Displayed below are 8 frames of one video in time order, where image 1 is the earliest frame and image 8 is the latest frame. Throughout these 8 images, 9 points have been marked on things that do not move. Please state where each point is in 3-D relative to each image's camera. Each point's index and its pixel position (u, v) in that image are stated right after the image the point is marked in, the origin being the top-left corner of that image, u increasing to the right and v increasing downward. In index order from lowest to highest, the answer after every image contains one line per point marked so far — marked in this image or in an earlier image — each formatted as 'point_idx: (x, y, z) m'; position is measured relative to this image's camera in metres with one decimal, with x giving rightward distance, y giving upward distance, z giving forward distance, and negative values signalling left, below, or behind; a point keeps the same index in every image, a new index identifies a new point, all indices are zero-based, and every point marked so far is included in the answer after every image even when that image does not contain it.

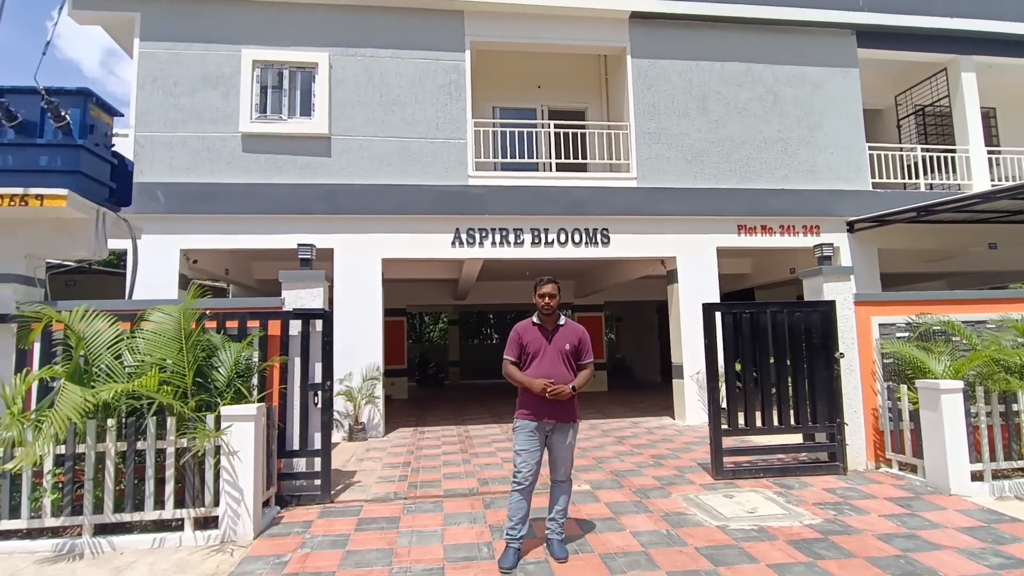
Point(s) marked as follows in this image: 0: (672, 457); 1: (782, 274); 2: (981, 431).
0: (+1.9, -2.0, +7.0) m
1: (+5.5, +0.3, +12.2) m
2: (+4.4, -1.3, +5.6) m
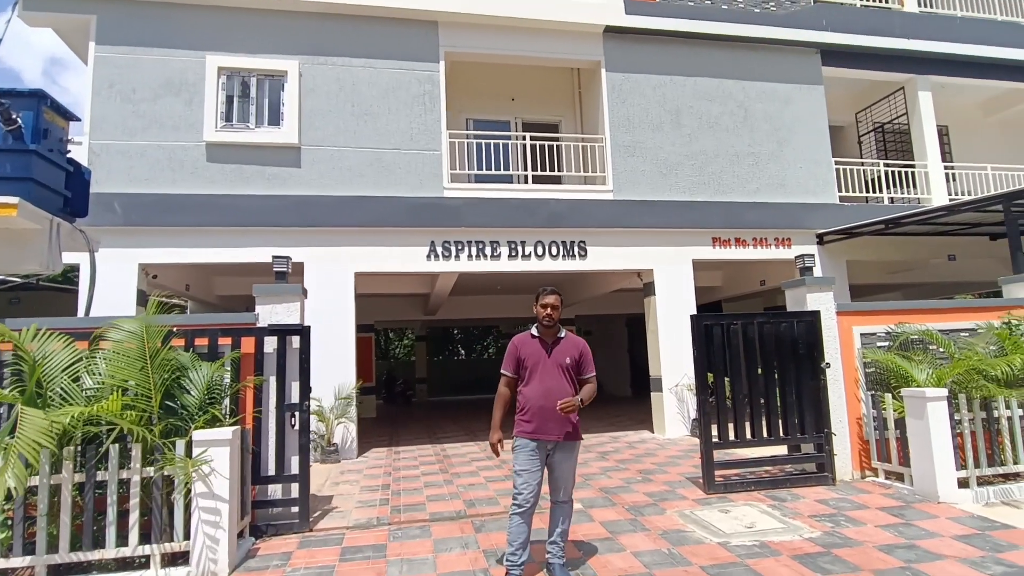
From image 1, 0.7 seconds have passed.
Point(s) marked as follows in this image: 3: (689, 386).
0: (+1.7, -2.1, +6.9) m
1: (+5.0, 0.0, +12.4) m
2: (+4.3, -1.4, +5.6) m
3: (+2.9, -1.6, +9.6) m
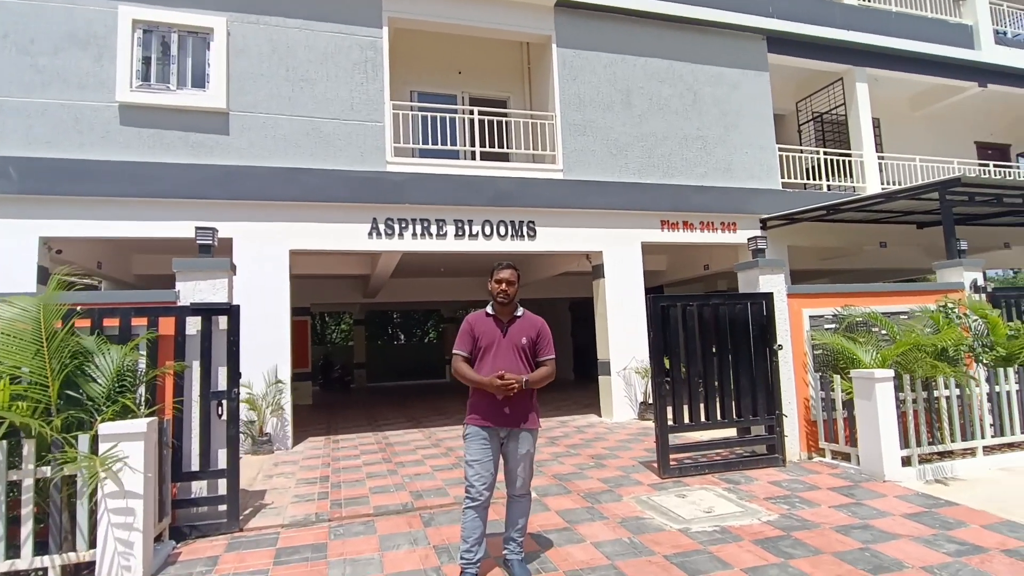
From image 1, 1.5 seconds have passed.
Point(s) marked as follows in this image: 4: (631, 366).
0: (+1.1, -1.9, +6.8) m
1: (+3.9, +0.4, +12.5) m
2: (+3.9, -1.2, +5.8) m
3: (+2.0, -1.3, +9.6) m
4: (+1.9, -1.3, +9.6) m
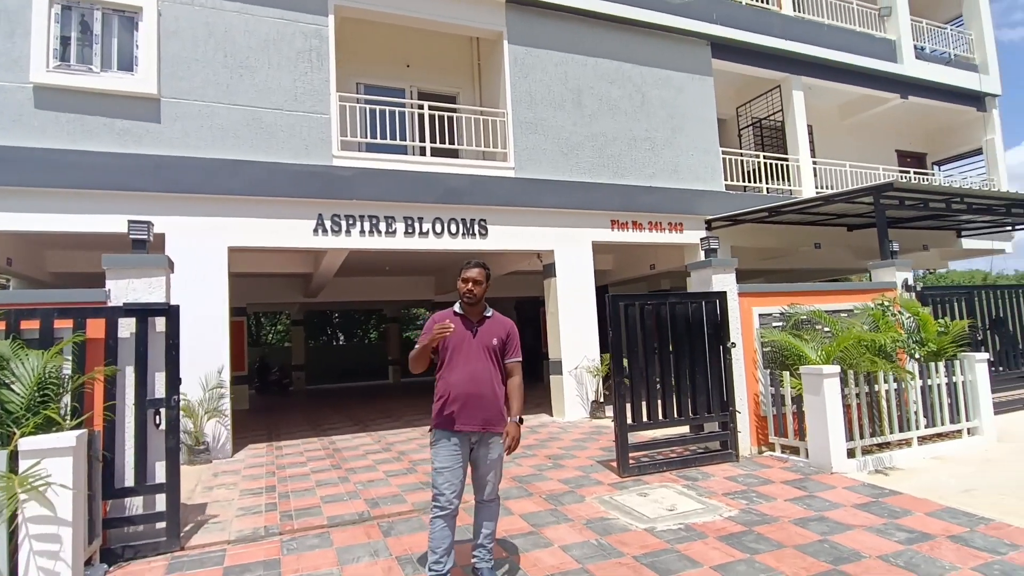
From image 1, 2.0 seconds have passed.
0: (+0.6, -1.9, +6.8) m
1: (+2.8, +0.4, +12.7) m
2: (+3.4, -1.2, +6.0) m
3: (+1.2, -1.3, +9.6) m
4: (+1.1, -1.2, +9.6) m
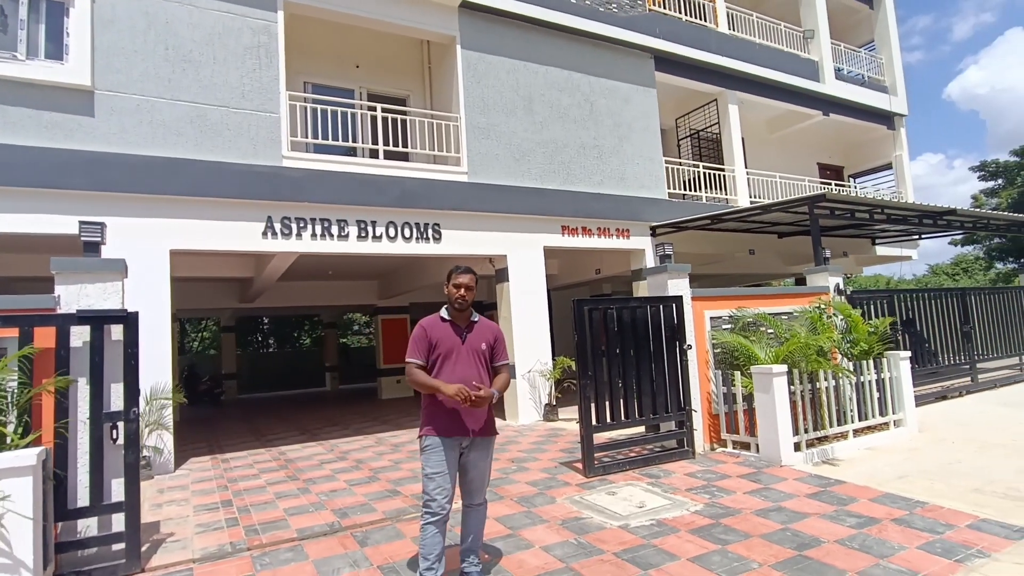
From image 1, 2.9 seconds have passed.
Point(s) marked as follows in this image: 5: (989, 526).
0: (+0.2, -2.0, +6.8) m
1: (+1.6, +0.3, +13.0) m
2: (+3.1, -1.3, +6.4) m
3: (+0.5, -1.4, +9.8) m
4: (+0.4, -1.3, +9.8) m
5: (+3.5, -1.8, +4.4) m
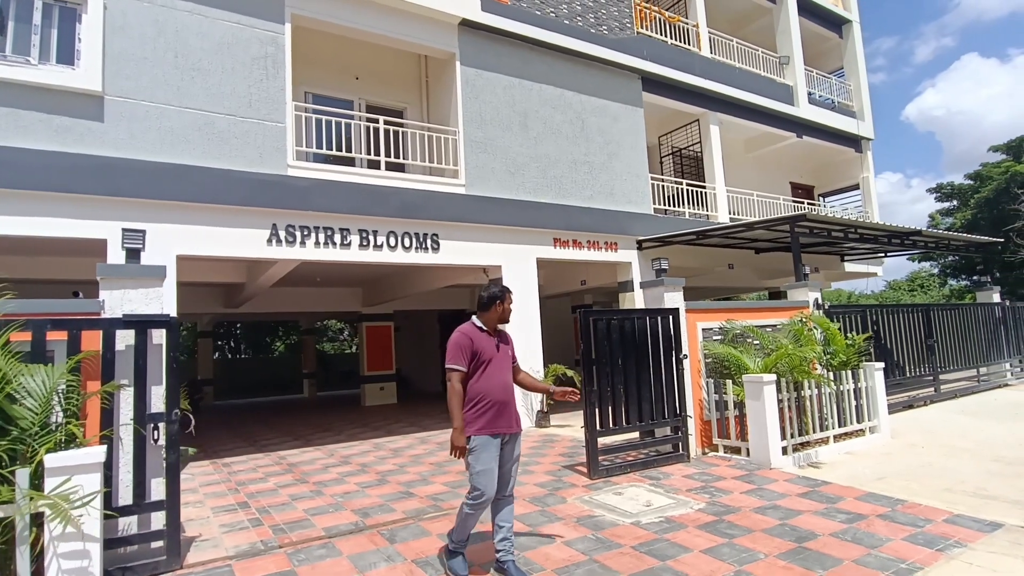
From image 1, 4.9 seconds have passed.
0: (+0.2, -2.1, +7.1) m
1: (+1.4, +0.1, +13.4) m
2: (+3.1, -1.4, +6.8) m
3: (+0.4, -1.5, +10.1) m
4: (+0.3, -1.5, +10.0) m
5: (+3.7, -1.9, +4.9) m
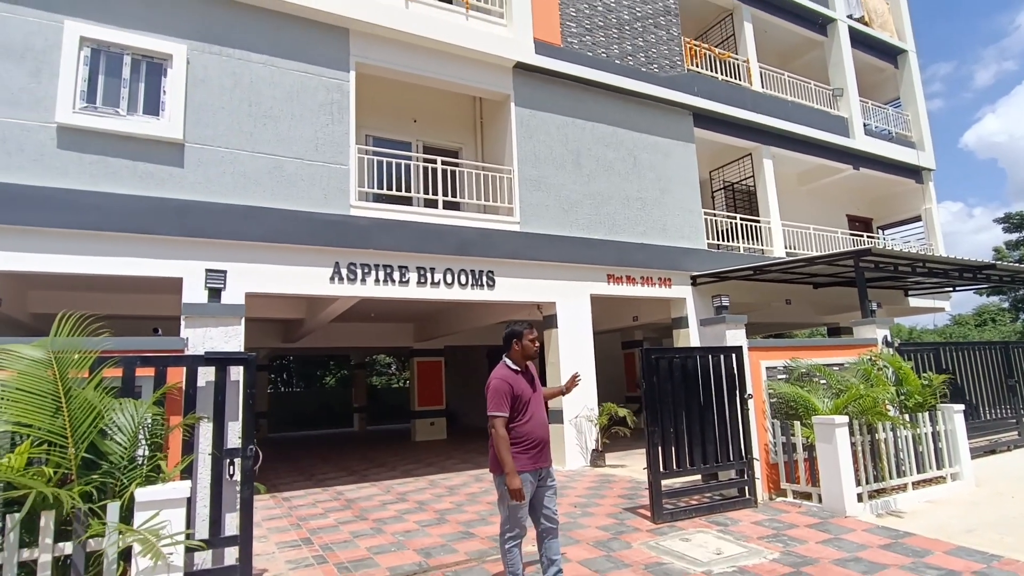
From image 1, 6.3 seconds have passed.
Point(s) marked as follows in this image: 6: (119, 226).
0: (+0.9, -2.5, +6.9) m
1: (+2.5, -0.7, +13.2) m
2: (+3.8, -1.9, +6.5) m
3: (+1.3, -2.1, +9.9) m
4: (+1.2, -2.1, +9.9) m
5: (+4.2, -2.2, +4.5) m
6: (-4.7, +0.7, +7.1) m
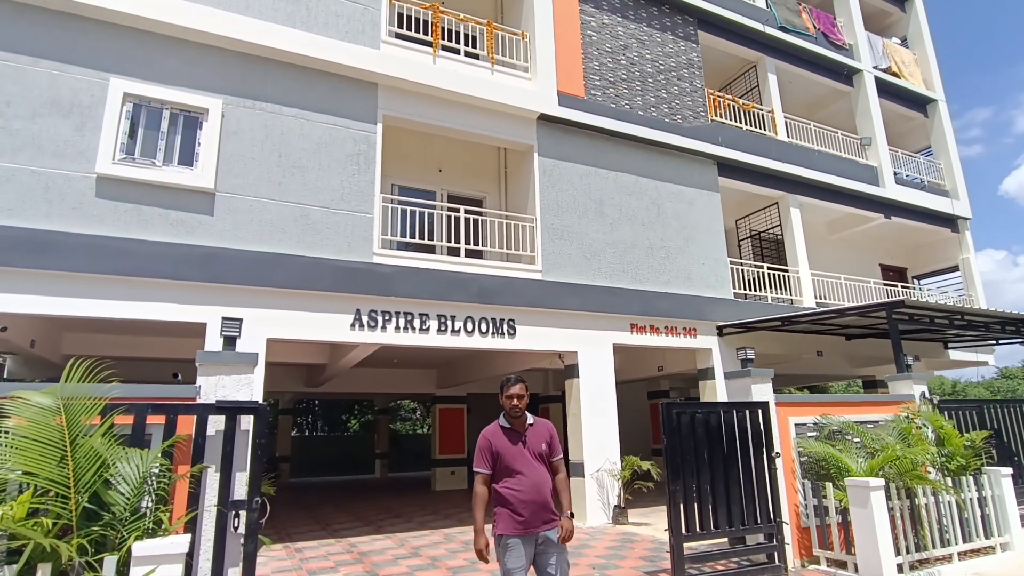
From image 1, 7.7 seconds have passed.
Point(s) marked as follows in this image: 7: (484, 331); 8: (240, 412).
0: (+1.1, -3.1, +6.6) m
1: (+3.0, -1.8, +13.0) m
2: (+4.0, -2.4, +6.1) m
3: (+1.6, -2.9, +9.6) m
4: (+1.5, -2.9, +9.6) m
5: (+4.3, -2.6, +4.0) m
6: (-4.5, +0.2, +7.3) m
7: (-0.5, -0.7, +9.3) m
8: (-2.0, -0.9, +4.3) m
